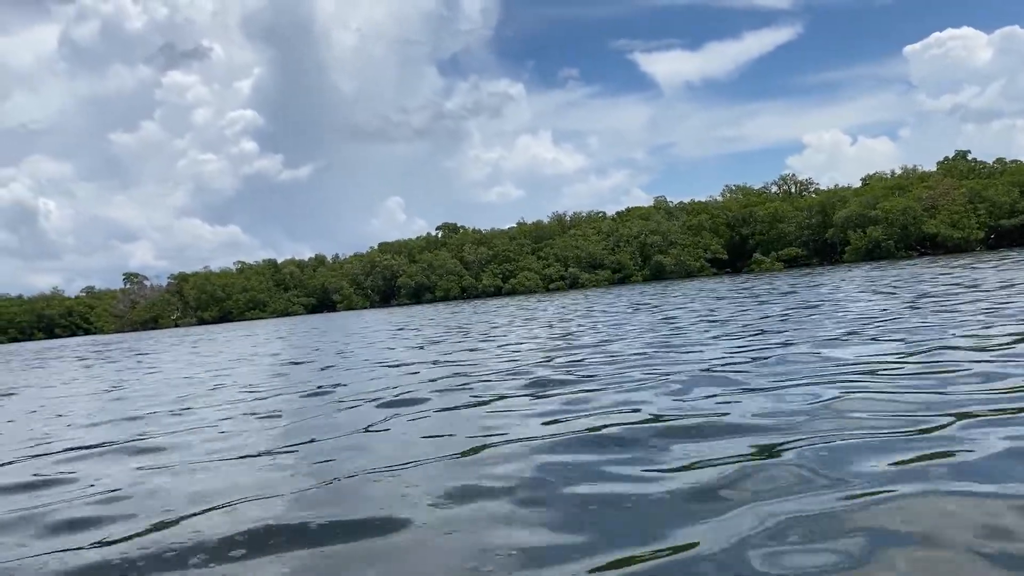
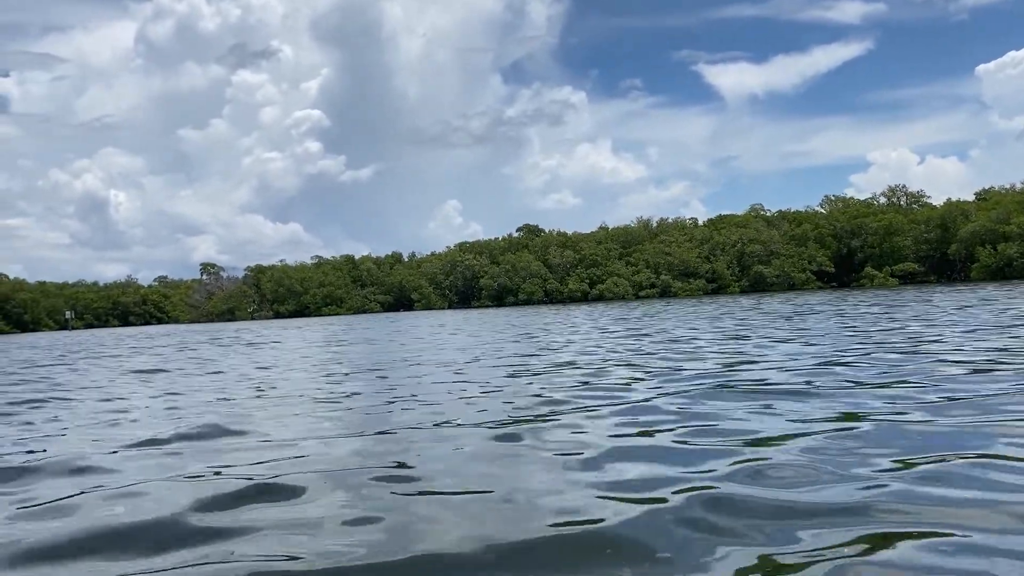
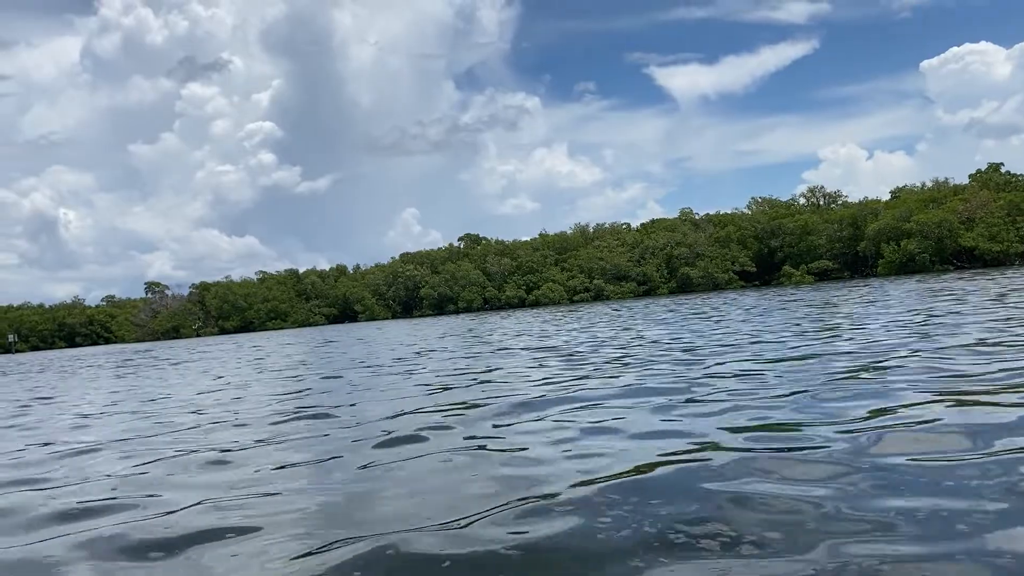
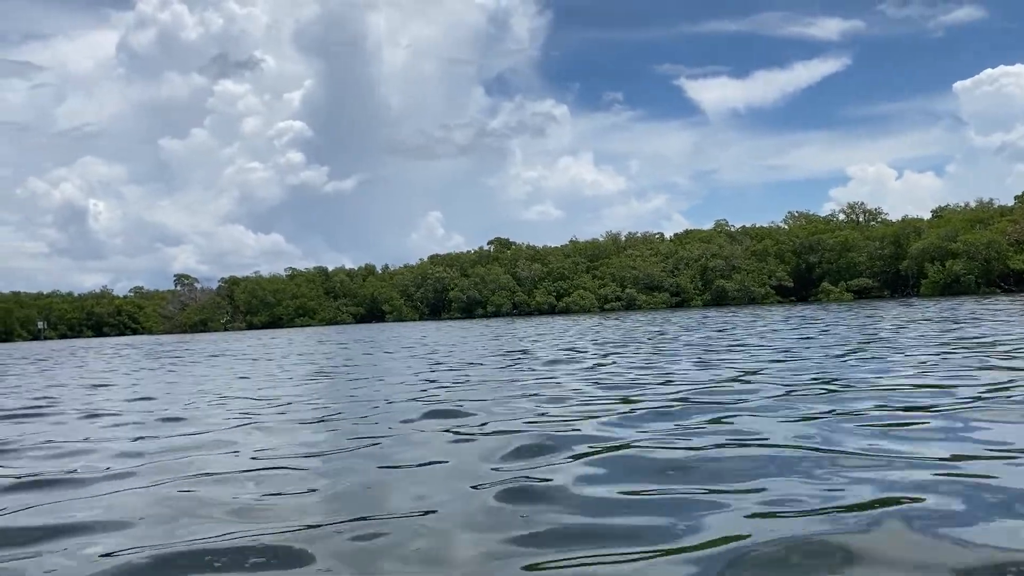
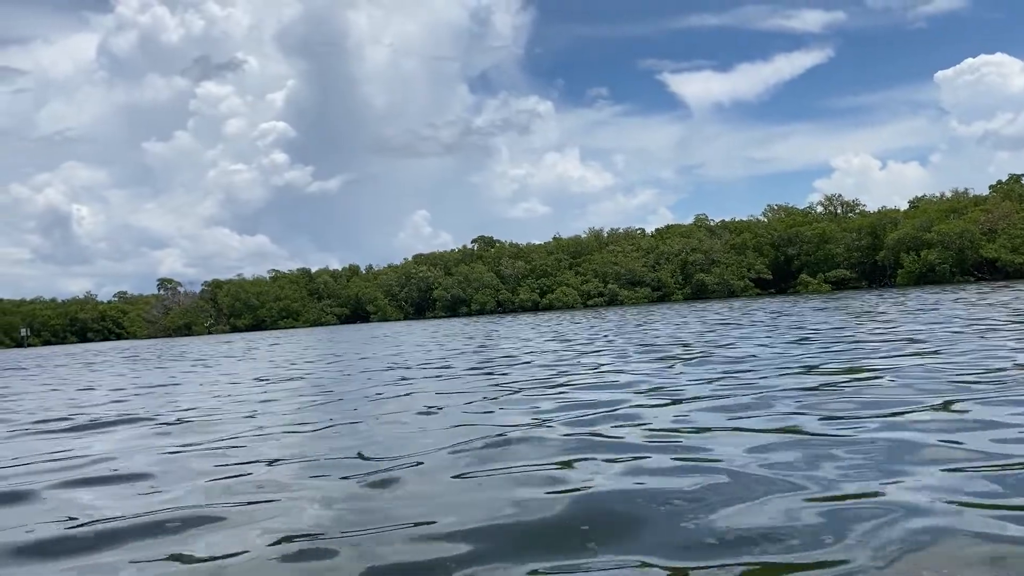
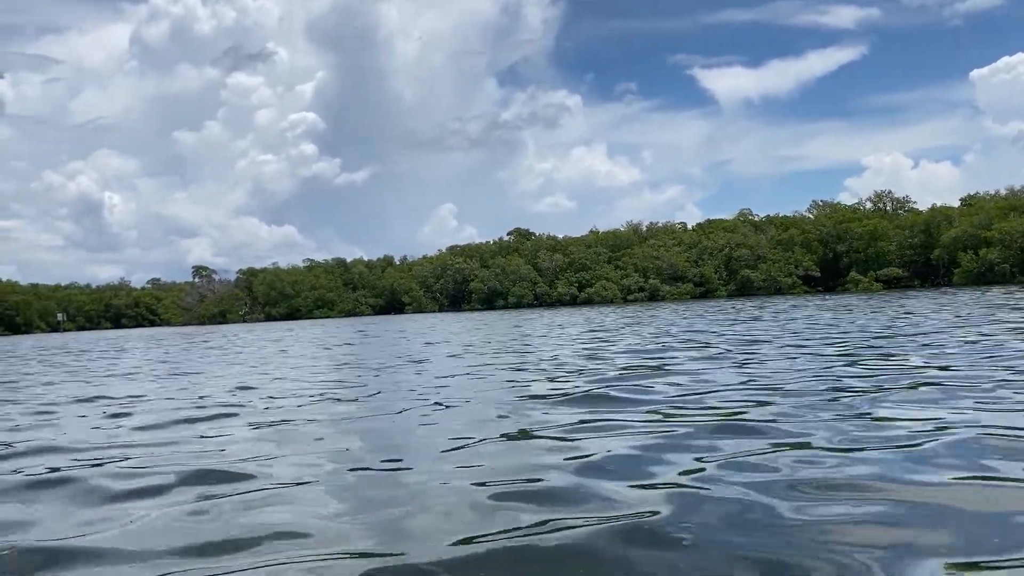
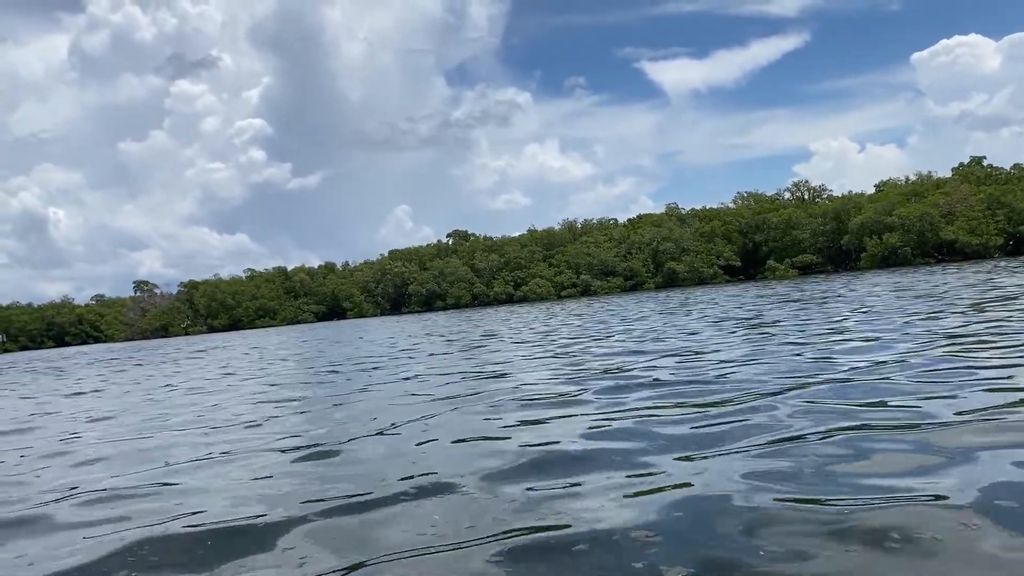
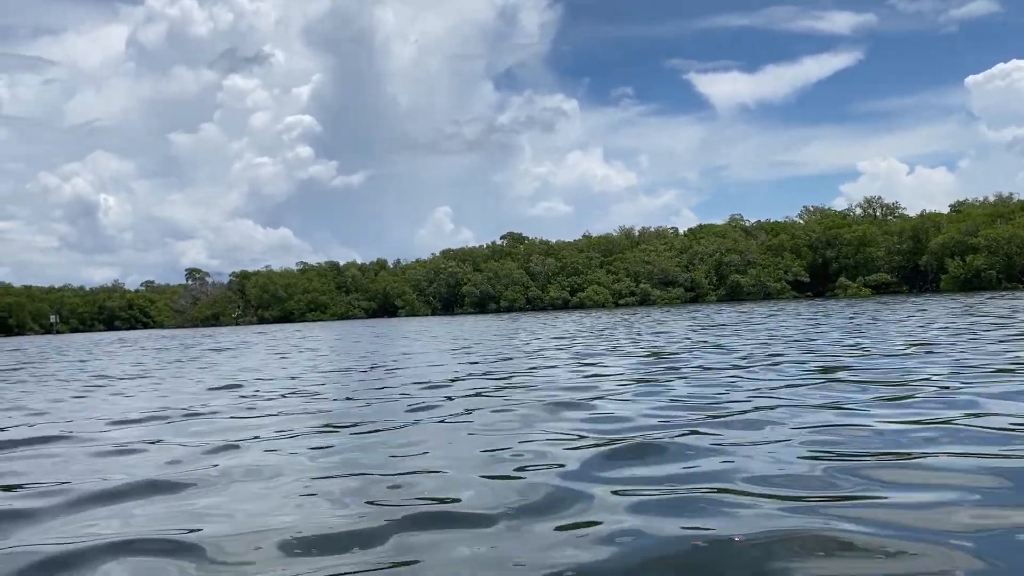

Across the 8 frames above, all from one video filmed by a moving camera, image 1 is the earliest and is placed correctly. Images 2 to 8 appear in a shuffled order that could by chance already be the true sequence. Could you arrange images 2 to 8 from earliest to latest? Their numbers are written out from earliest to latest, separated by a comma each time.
7, 3, 5, 4, 8, 6, 2
